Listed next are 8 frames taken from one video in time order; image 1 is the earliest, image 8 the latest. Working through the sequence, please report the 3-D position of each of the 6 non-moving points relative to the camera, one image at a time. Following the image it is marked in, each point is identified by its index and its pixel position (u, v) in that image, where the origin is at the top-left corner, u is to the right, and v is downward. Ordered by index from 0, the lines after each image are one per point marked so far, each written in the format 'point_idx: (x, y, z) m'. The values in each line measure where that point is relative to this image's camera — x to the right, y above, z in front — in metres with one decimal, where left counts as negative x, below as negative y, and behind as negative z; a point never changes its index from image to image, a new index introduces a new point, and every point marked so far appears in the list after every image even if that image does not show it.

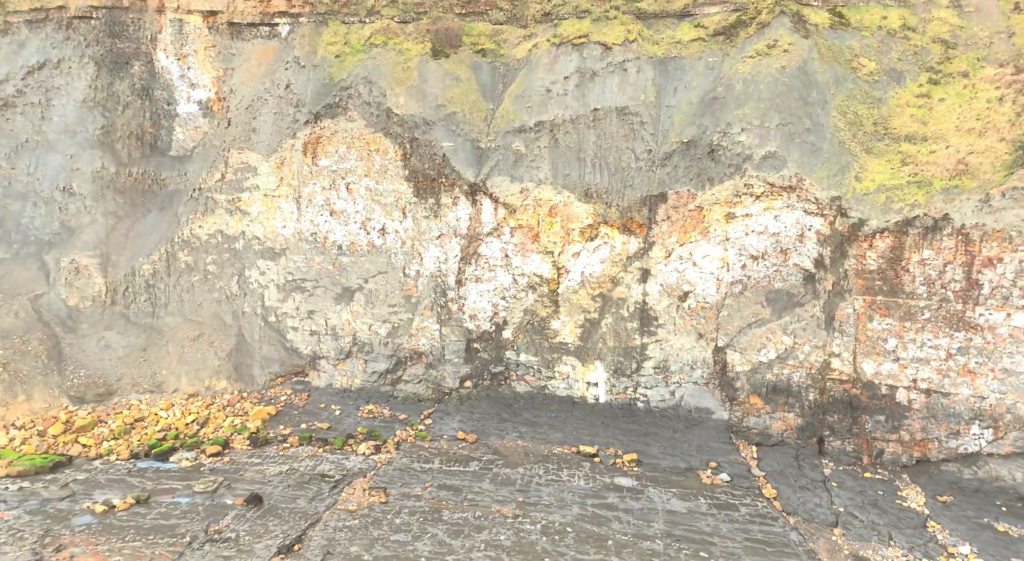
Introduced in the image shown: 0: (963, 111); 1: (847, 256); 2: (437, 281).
0: (+7.9, +2.7, +11.4) m
1: (+5.8, +0.3, +11.0) m
2: (-1.5, +0.1, +12.8) m
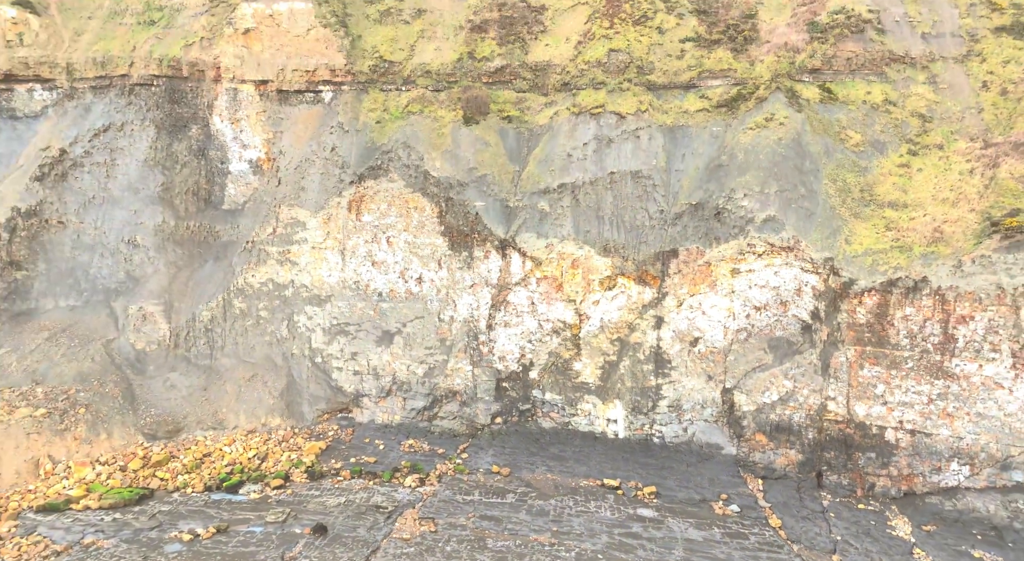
0: (+8.5, +1.8, +12.8) m
1: (+6.4, -0.7, +12.3) m
2: (-1.0, -0.9, +14.2) m
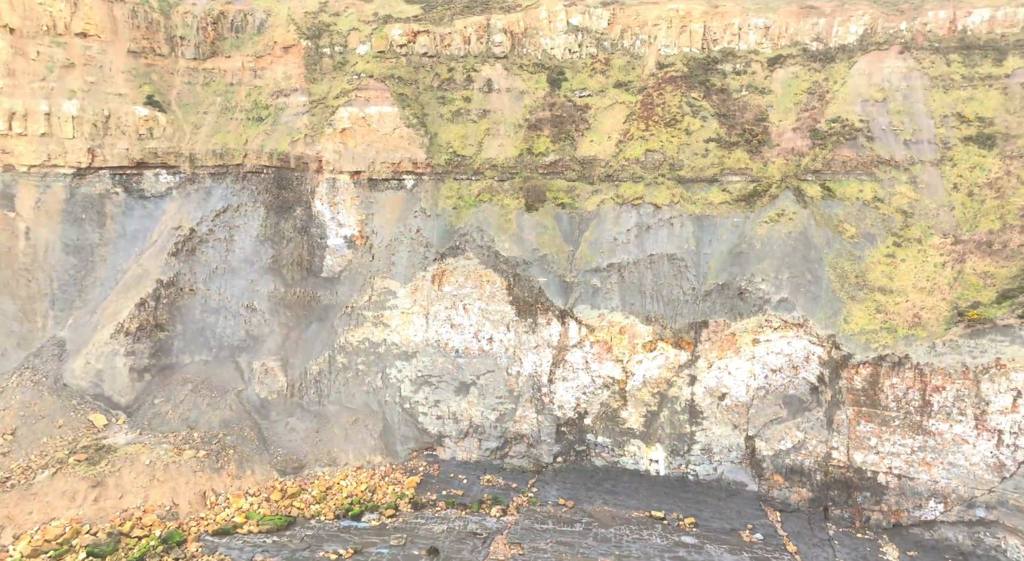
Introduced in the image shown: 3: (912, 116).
0: (+10.0, +0.1, +15.7) m
1: (+7.9, -2.3, +15.2) m
2: (+0.6, -2.6, +17.2) m
3: (+11.2, +4.6, +18.2) m
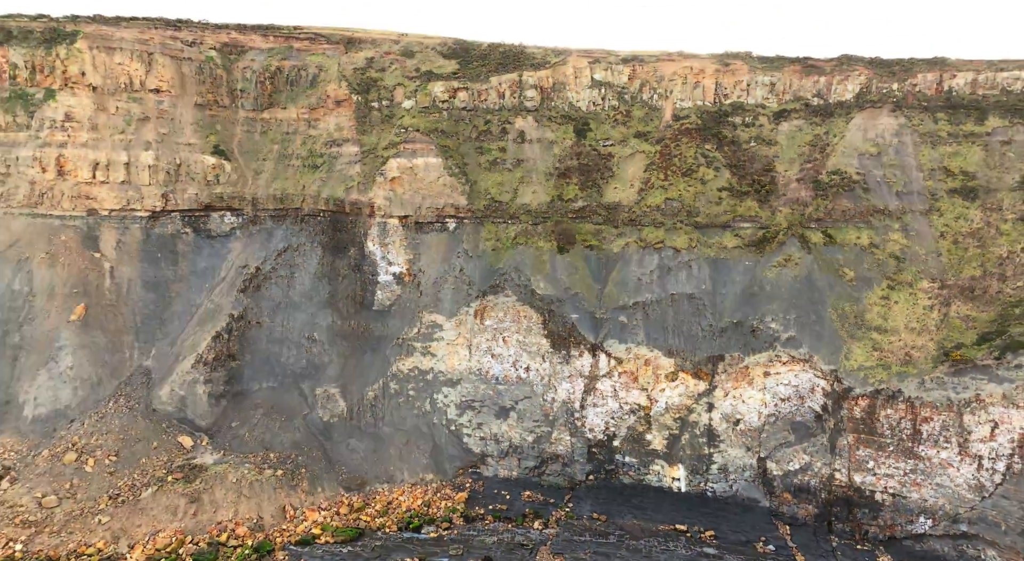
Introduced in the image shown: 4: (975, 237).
0: (+11.1, -1.0, +17.8) m
1: (+9.0, -3.4, +17.2) m
2: (+1.7, -3.8, +19.3) m
3: (+12.3, +3.5, +20.2) m
4: (+13.6, +1.2, +18.8) m
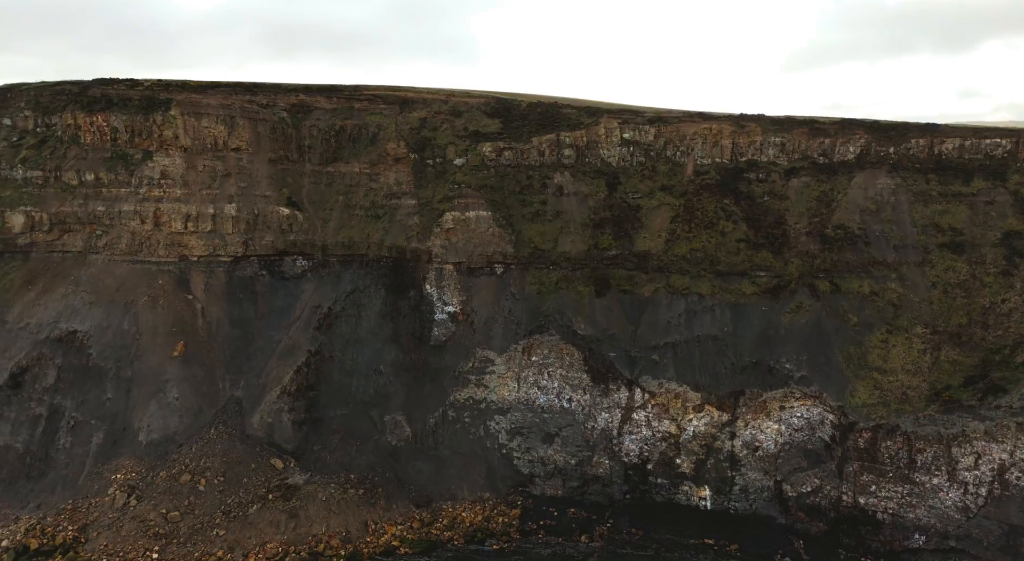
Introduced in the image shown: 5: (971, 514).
0: (+12.7, -2.5, +20.5) m
1: (+10.6, -4.9, +19.9) m
2: (+3.3, -5.3, +22.0) m
3: (+13.9, +2.0, +23.0) m
4: (+15.2, -0.3, +21.5) m
5: (+13.5, -6.8, +18.7) m
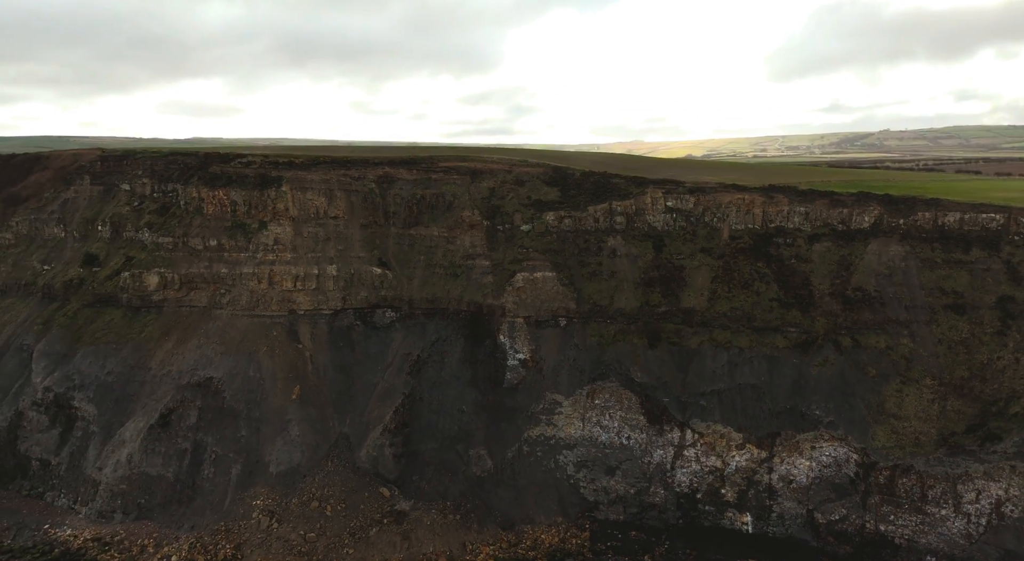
0: (+15.4, -4.7, +24.2) m
1: (+13.3, -7.1, +23.7) m
2: (+6.1, -7.5, +25.9) m
3: (+16.7, -0.3, +26.8) m
4: (+17.9, -2.5, +25.3) m
5: (+16.2, -9.1, +22.3) m
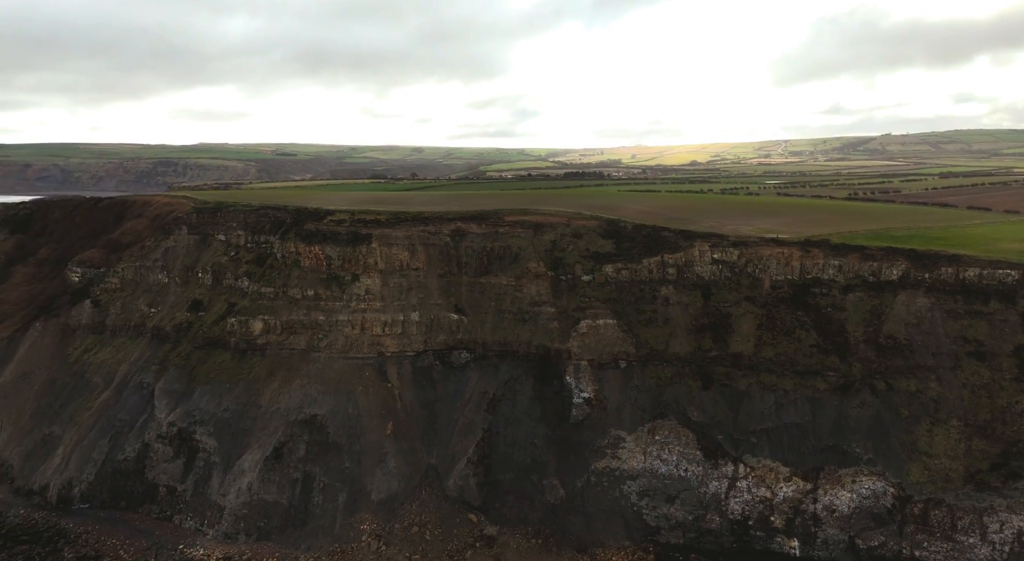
0: (+18.7, -7.0, +27.5) m
1: (+16.6, -9.4, +26.9) m
2: (+9.4, -9.9, +29.2) m
3: (+20.1, -2.7, +30.1) m
4: (+21.2, -4.9, +28.5) m
5: (+19.4, -11.3, +25.4) m
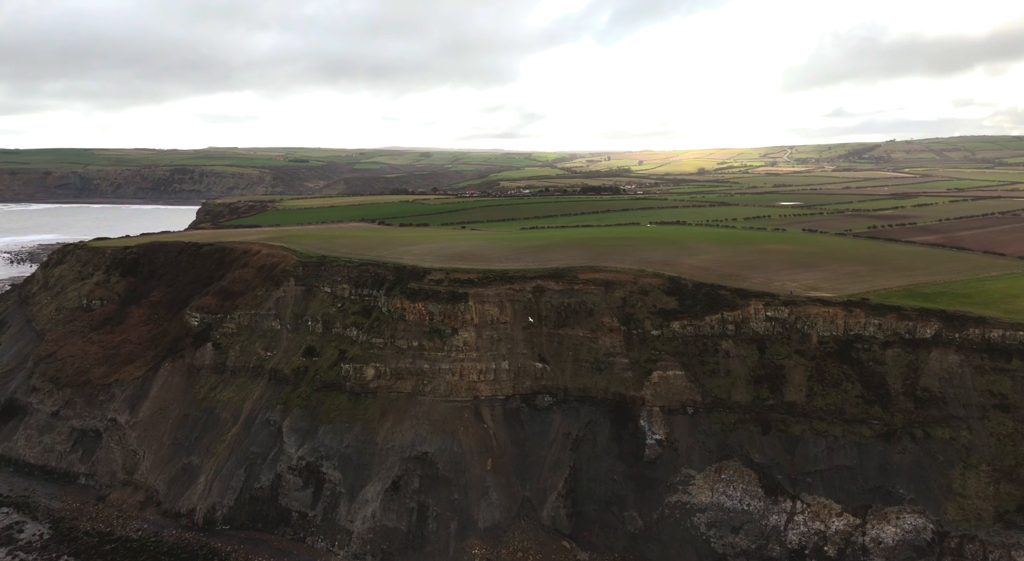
0: (+23.3, -10.3, +31.9) m
1: (+21.2, -12.7, +31.3) m
2: (+14.0, -13.1, +33.8) m
3: (+24.8, -6.0, +34.6) m
4: (+25.9, -8.2, +33.0) m
5: (+24.0, -14.6, +29.8) m
